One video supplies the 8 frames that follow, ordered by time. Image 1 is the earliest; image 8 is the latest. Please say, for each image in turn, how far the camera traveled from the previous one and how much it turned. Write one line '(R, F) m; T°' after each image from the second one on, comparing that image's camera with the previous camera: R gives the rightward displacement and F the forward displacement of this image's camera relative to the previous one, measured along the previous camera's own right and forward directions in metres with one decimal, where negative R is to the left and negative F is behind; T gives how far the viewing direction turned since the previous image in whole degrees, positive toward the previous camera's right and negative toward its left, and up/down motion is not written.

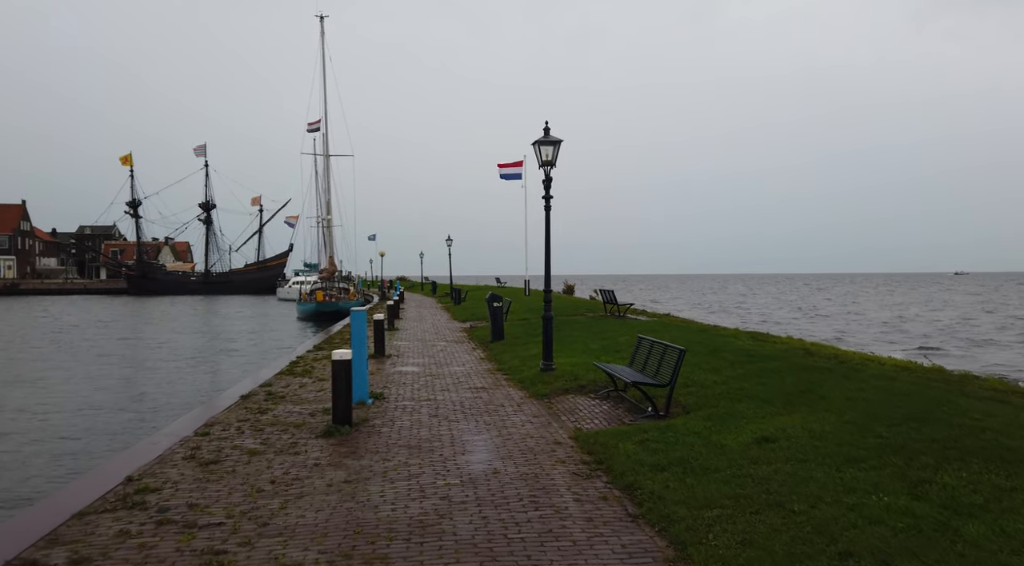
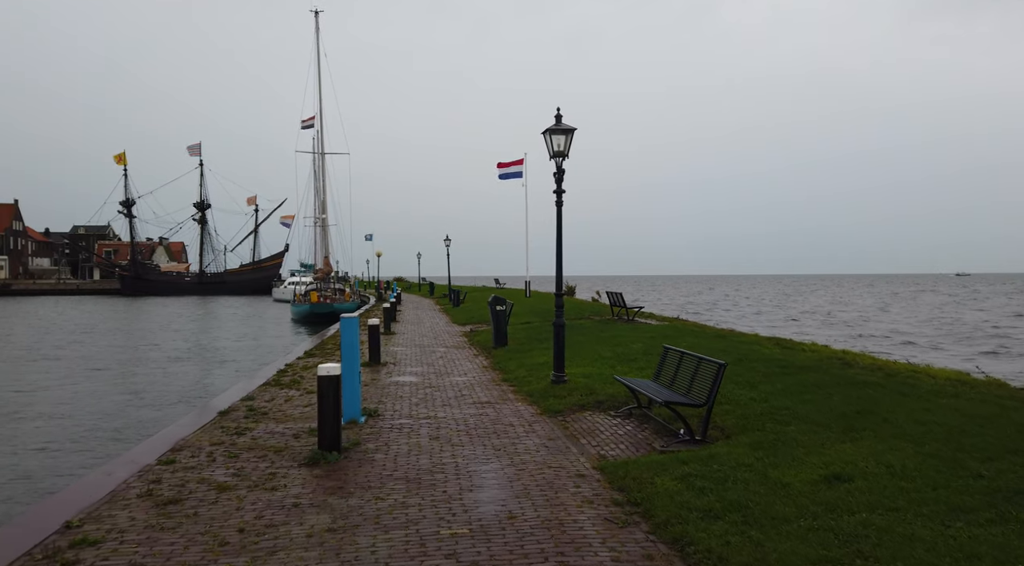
(-0.2, +1.0) m; 0°
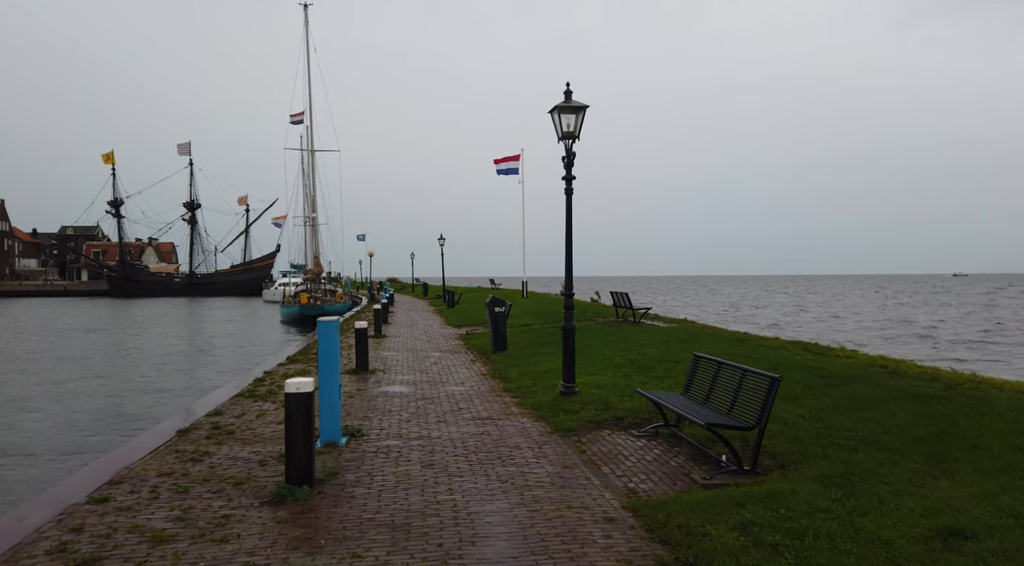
(-0.1, +1.2) m; +1°
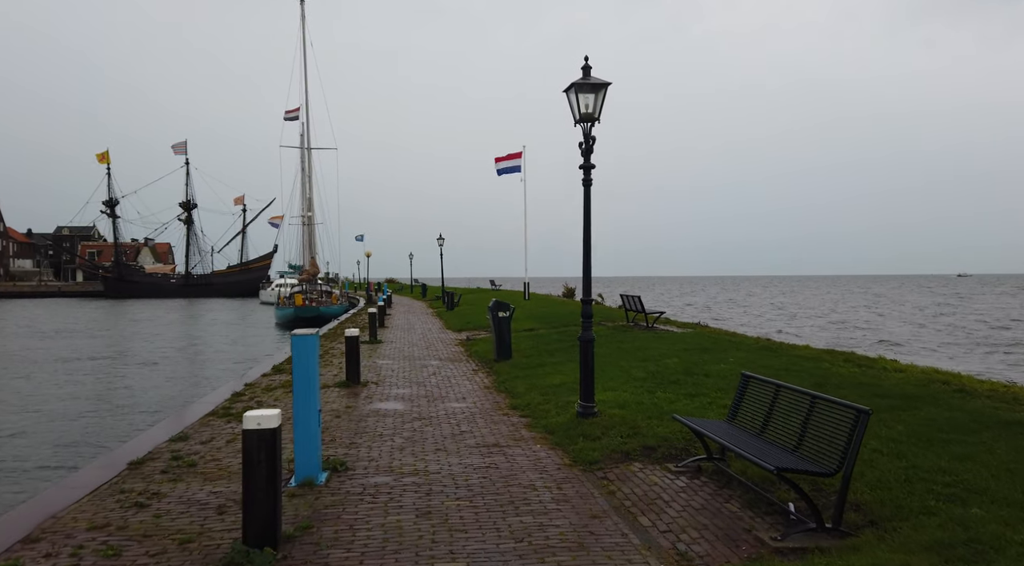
(-0.1, +1.1) m; 0°
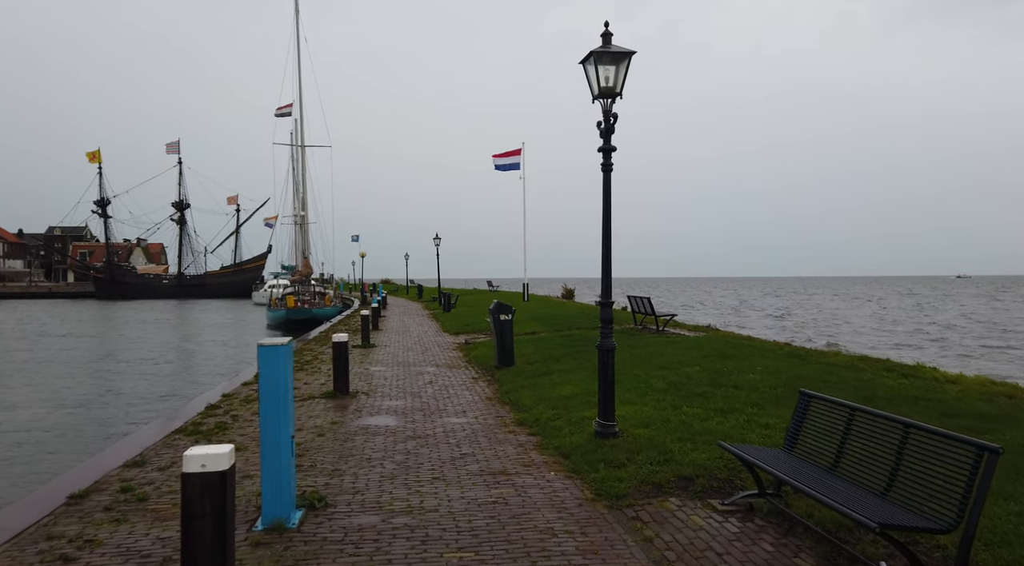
(-0.1, +1.0) m; 0°
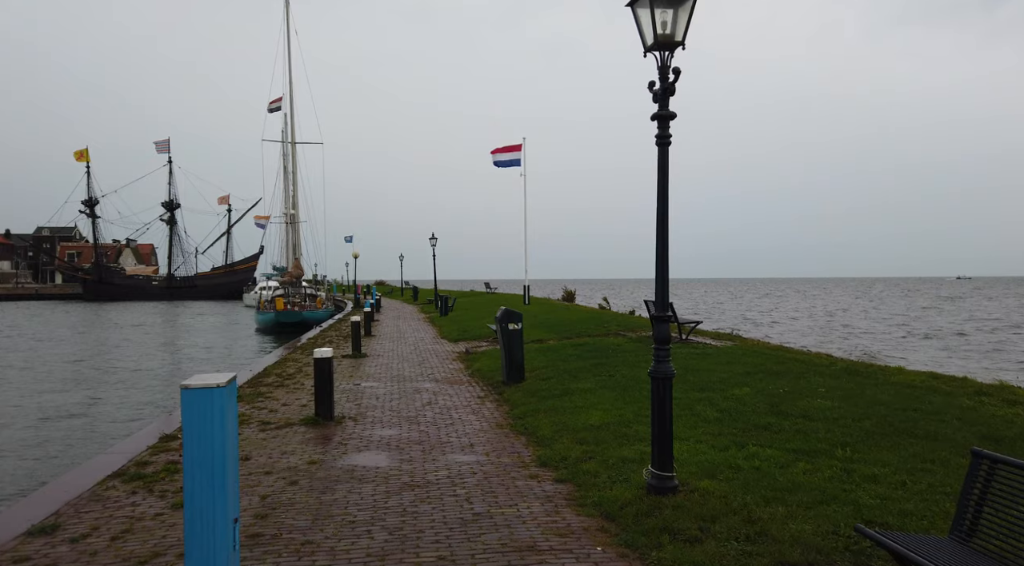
(-0.3, +1.6) m; 0°
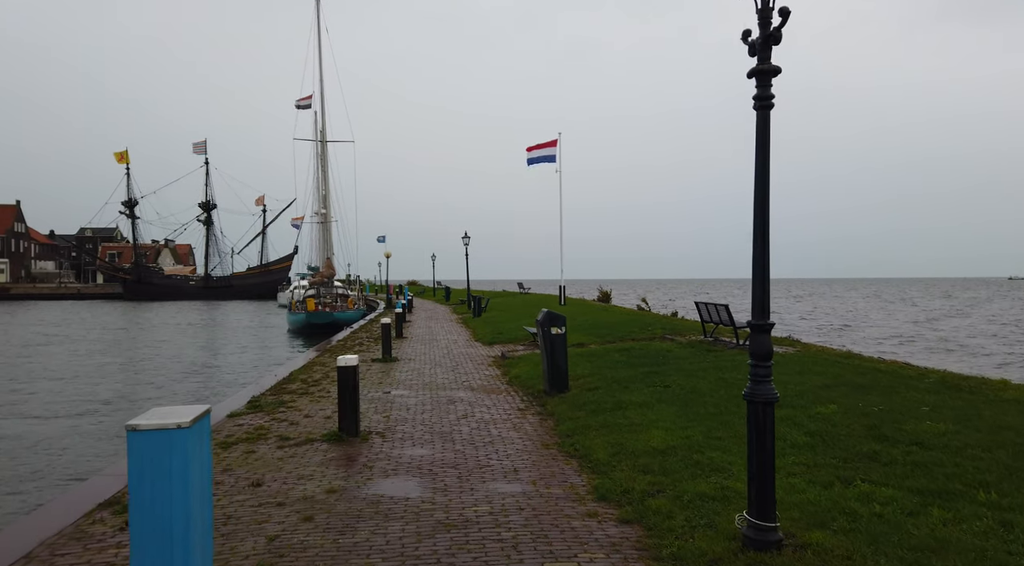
(-0.2, +1.0) m; -3°
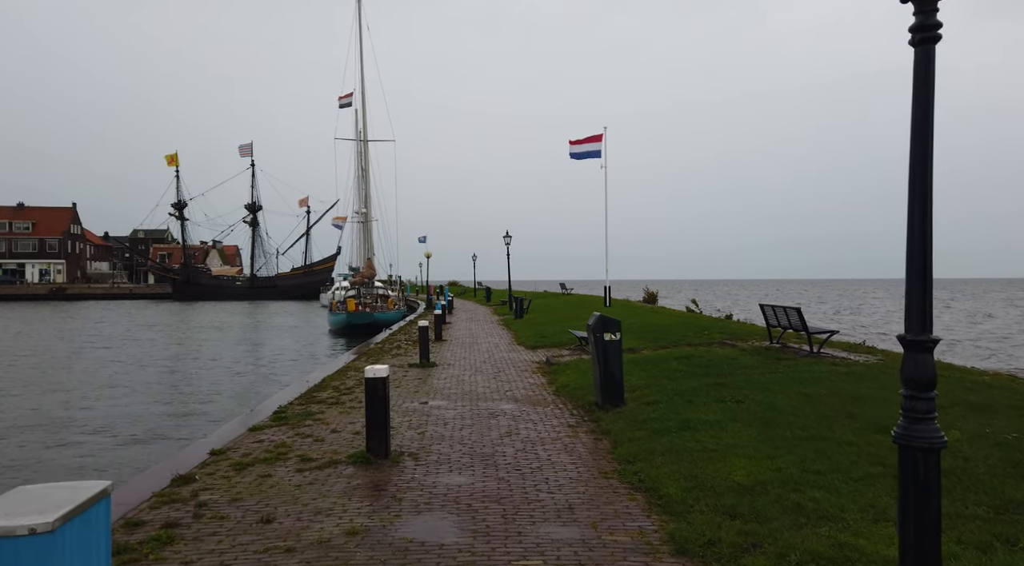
(-0.1, +1.0) m; -4°
